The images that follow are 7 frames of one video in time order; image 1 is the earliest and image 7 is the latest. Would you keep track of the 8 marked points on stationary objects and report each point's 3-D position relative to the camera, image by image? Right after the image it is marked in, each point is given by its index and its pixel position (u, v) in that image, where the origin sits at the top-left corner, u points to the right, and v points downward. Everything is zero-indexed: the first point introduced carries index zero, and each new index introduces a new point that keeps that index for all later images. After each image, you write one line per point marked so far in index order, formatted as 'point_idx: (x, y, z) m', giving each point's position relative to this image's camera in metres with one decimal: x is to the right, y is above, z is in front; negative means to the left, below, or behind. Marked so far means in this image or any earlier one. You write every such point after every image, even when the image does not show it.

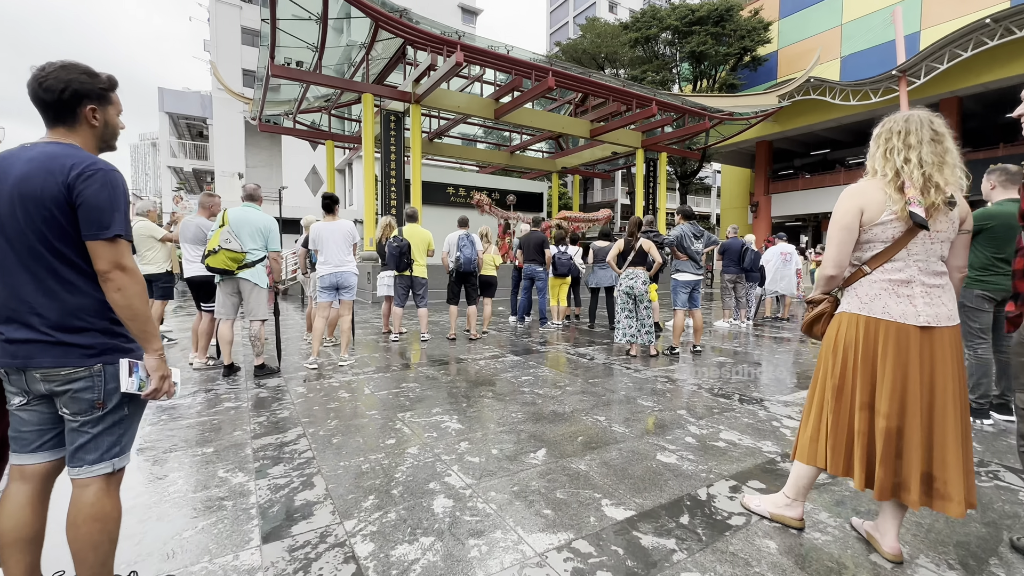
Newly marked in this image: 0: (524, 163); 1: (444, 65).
0: (+0.5, +4.9, +17.7) m
1: (-1.7, +5.4, +10.8) m
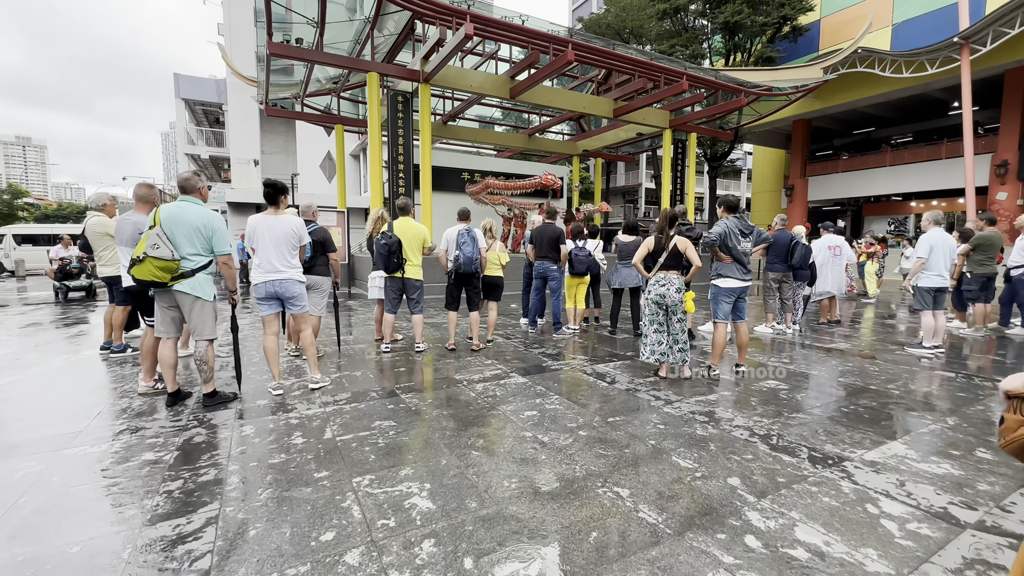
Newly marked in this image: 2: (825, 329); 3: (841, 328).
0: (+1.2, +5.3, +16.7) m
1: (-1.4, +5.5, +10.0) m
2: (+4.5, -0.6, +6.5) m
3: (+4.9, -0.6, +6.7) m
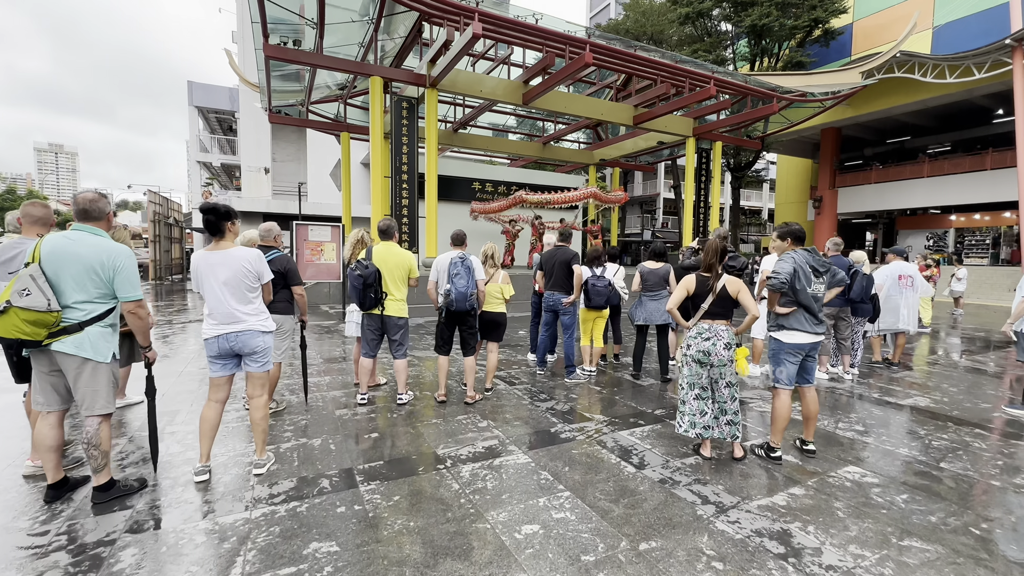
0: (+1.6, +4.7, +15.9) m
1: (-1.1, +5.1, +9.2) m
2: (+4.6, -1.0, +5.5) m
3: (+4.9, -1.0, +5.7) m
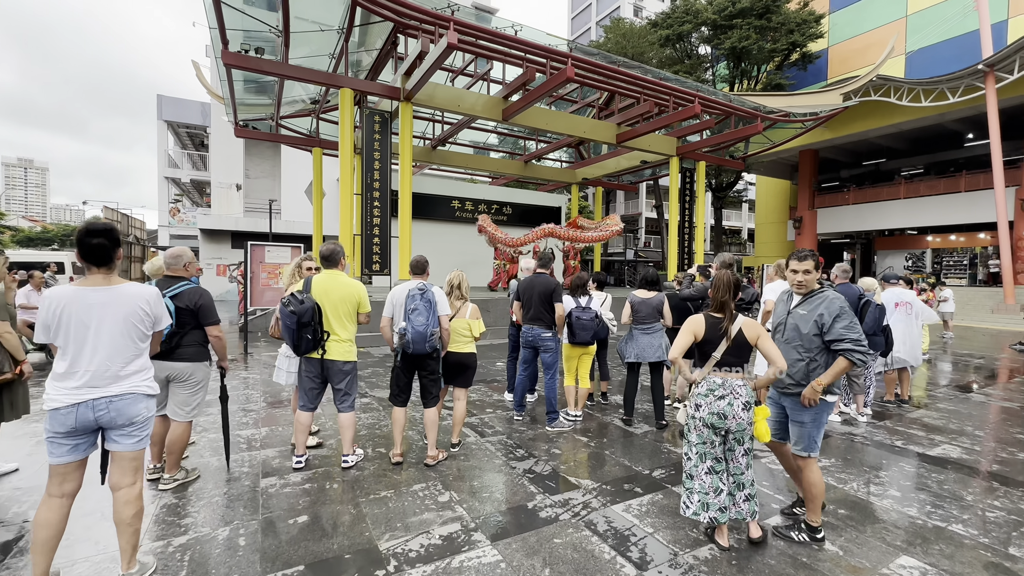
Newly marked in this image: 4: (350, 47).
0: (+1.0, +4.0, +15.5) m
1: (-1.5, +4.6, +8.7) m
2: (+4.3, -1.4, +5.0) m
3: (+4.6, -1.4, +5.2) m
4: (-3.7, +5.5, +10.2) m
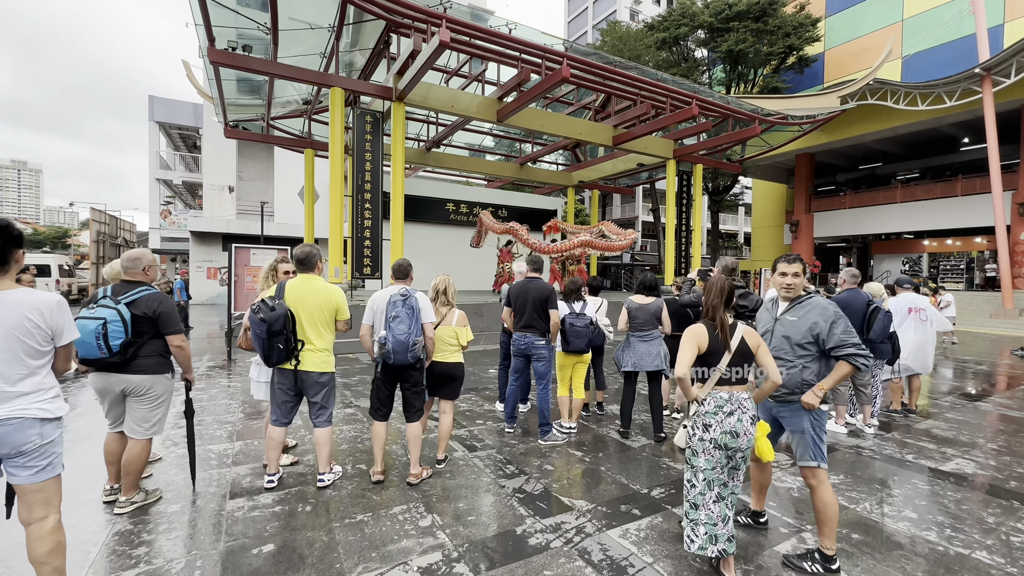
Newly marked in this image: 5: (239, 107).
0: (+0.8, +3.8, +15.3) m
1: (-1.6, +4.5, +8.5) m
2: (+4.2, -1.4, +4.8) m
3: (+4.6, -1.4, +5.0) m
4: (-3.8, +5.4, +10.0) m
5: (-7.9, +5.2, +12.9) m
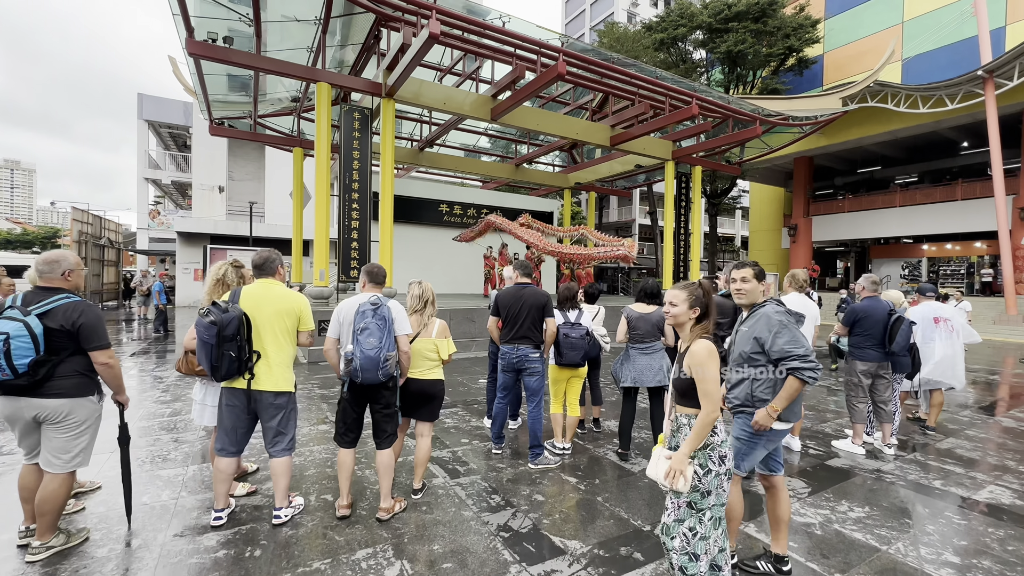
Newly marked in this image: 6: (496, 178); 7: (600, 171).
0: (+0.6, +3.7, +14.9) m
1: (-1.7, +4.5, +8.2) m
2: (+4.1, -1.5, +4.4) m
3: (+4.4, -1.5, +4.6) m
4: (-3.9, +5.3, +9.6) m
5: (-8.0, +5.1, +12.5) m
6: (-0.6, +3.7, +14.9) m
7: (+3.0, +4.0, +15.4) m
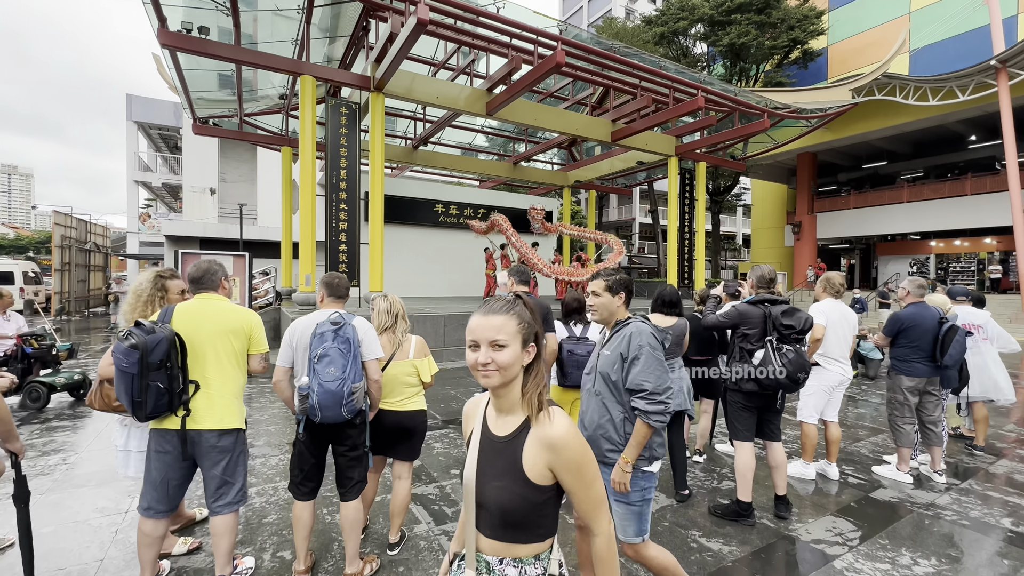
0: (+0.6, +3.6, +14.4) m
1: (-1.8, +4.4, +7.7) m
2: (+4.1, -1.5, +3.9) m
3: (+4.4, -1.5, +4.1) m
4: (-4.0, +5.2, +9.1) m
5: (-8.1, +5.0, +12.0) m
6: (-0.7, +3.6, +14.4) m
7: (+2.9, +4.0, +14.9) m
